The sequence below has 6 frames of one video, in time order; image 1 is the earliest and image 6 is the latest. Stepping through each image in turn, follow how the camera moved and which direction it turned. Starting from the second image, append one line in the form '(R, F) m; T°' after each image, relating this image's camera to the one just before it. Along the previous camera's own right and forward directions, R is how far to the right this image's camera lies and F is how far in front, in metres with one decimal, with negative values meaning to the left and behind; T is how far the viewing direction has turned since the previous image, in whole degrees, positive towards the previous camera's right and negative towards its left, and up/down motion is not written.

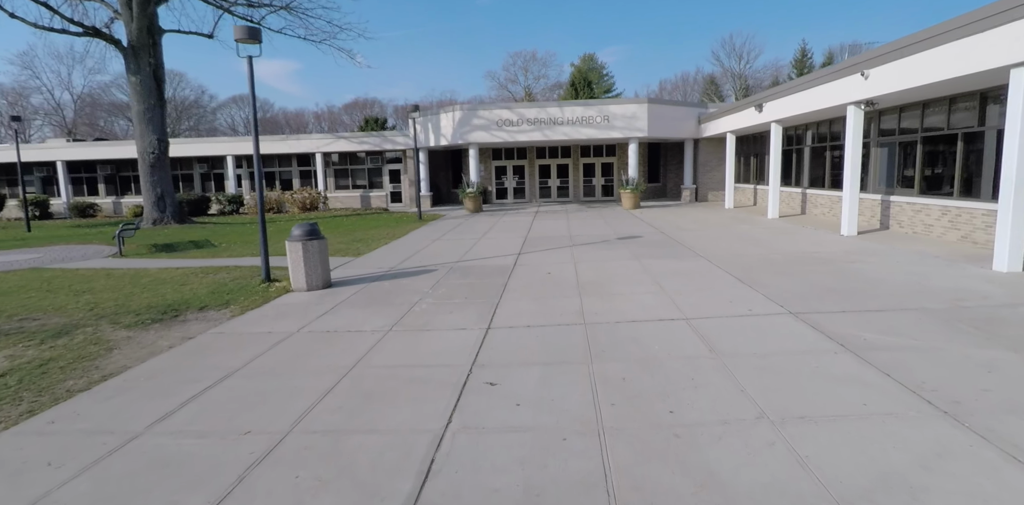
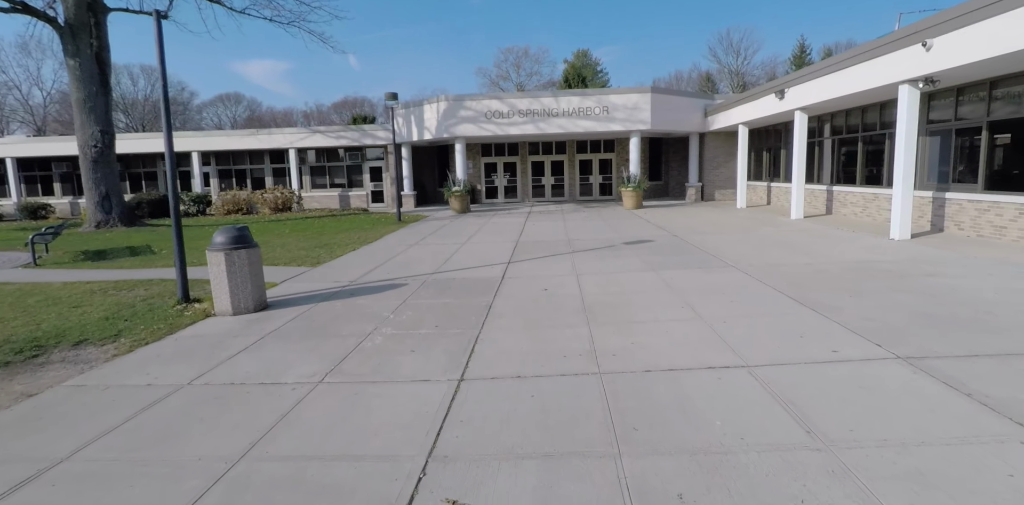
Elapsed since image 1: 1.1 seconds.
(+0.1, +2.1) m; +1°
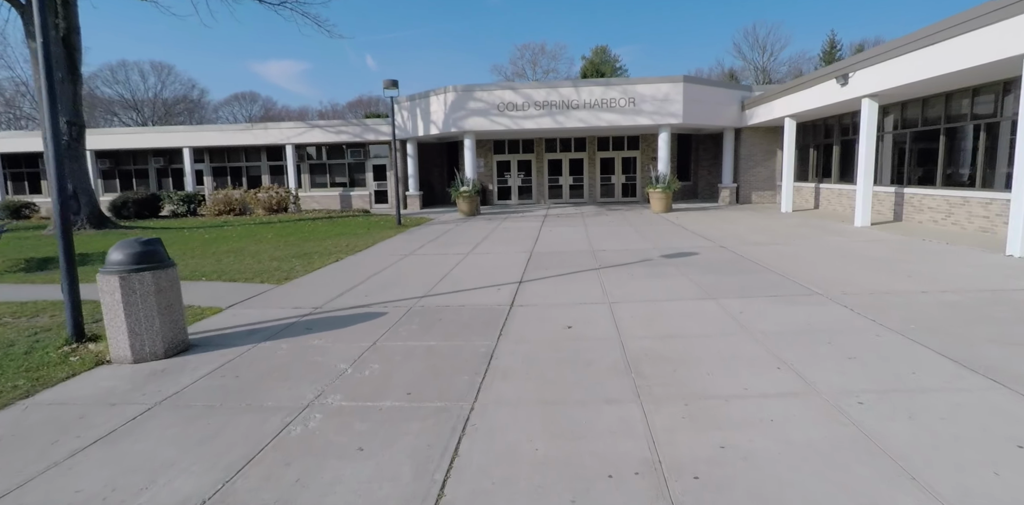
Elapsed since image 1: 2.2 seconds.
(0.0, +2.1) m; -2°
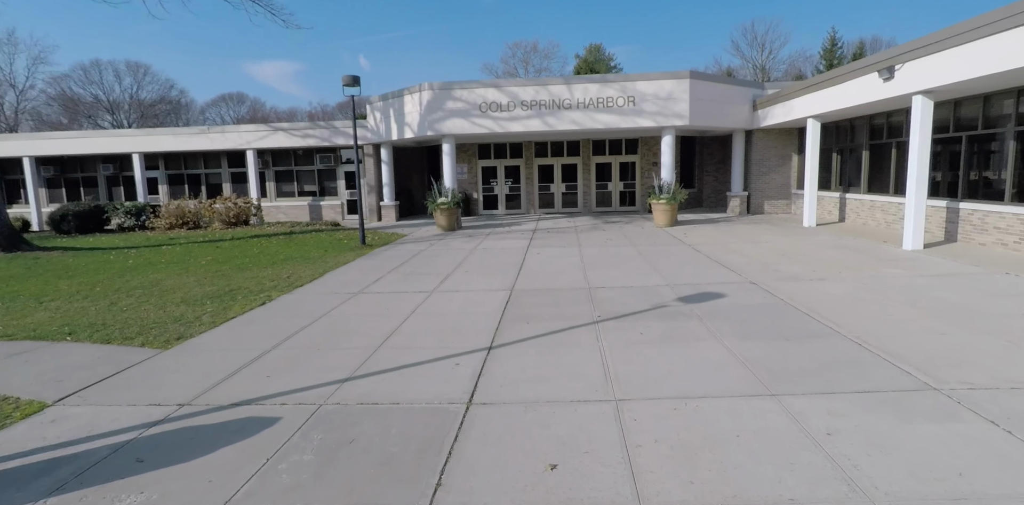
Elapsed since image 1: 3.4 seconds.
(+0.3, +2.3) m; +1°
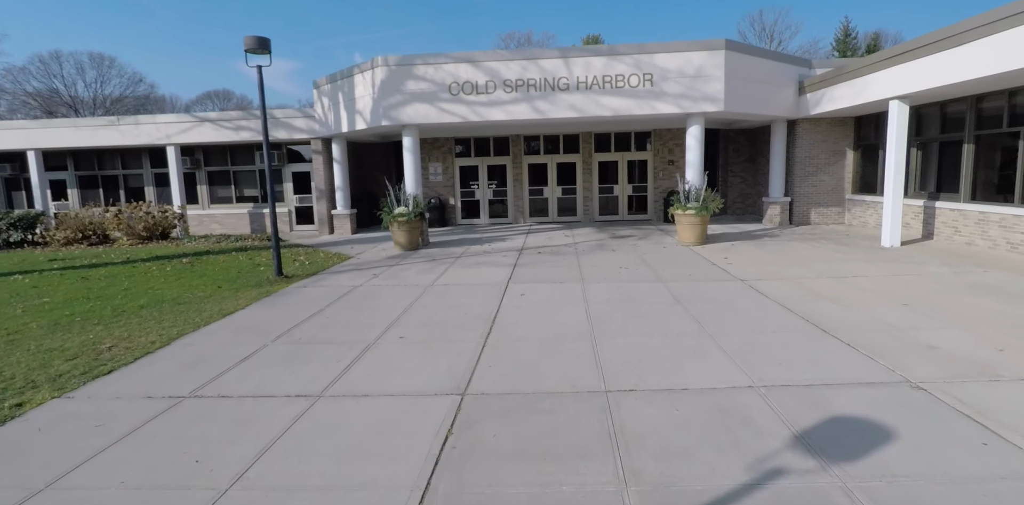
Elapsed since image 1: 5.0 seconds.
(+0.4, +4.0) m; 0°
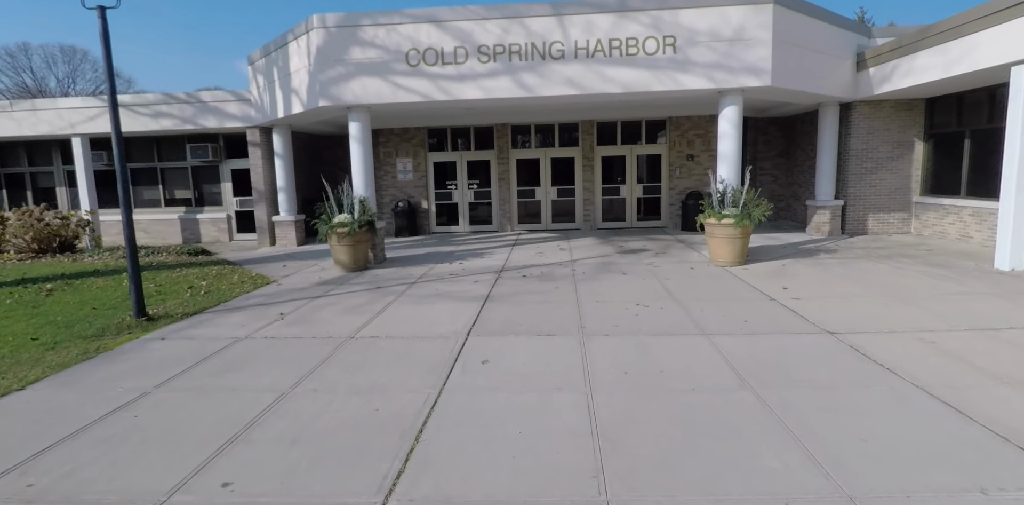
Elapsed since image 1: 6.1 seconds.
(+0.4, +3.2) m; 0°
